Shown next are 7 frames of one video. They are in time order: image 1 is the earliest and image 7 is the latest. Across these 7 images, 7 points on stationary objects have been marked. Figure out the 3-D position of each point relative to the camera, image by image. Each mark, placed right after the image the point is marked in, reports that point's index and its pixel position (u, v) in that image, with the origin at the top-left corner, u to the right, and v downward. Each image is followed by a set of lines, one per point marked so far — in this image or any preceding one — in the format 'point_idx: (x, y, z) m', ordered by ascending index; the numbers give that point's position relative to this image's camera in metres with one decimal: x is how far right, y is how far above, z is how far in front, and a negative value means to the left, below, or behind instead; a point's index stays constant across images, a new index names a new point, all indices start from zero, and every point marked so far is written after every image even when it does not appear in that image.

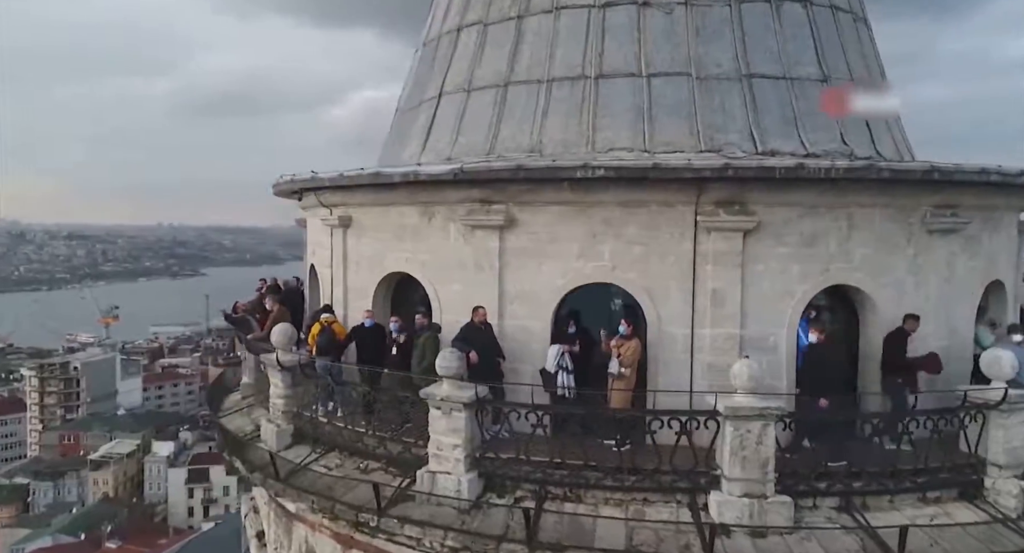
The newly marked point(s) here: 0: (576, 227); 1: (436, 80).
0: (+0.7, +0.6, +8.9) m
1: (-1.2, +3.1, +12.0) m
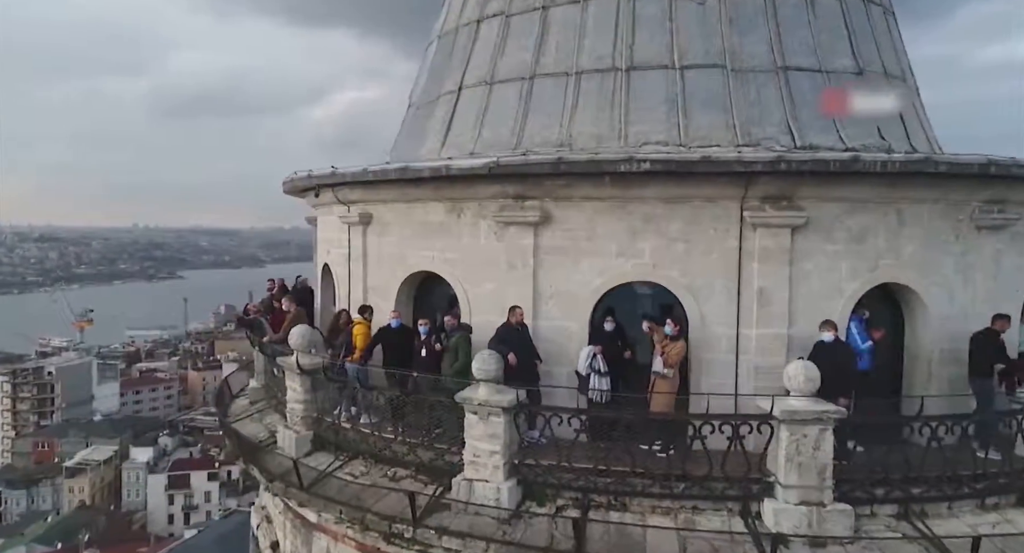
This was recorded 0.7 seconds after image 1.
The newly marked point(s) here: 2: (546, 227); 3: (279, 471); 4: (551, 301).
0: (+1.2, +0.6, +8.6) m
1: (-0.9, +3.1, +11.6) m
2: (+0.4, +0.6, +8.8) m
3: (-2.8, -2.4, +9.4) m
4: (+0.5, -0.3, +8.9) m
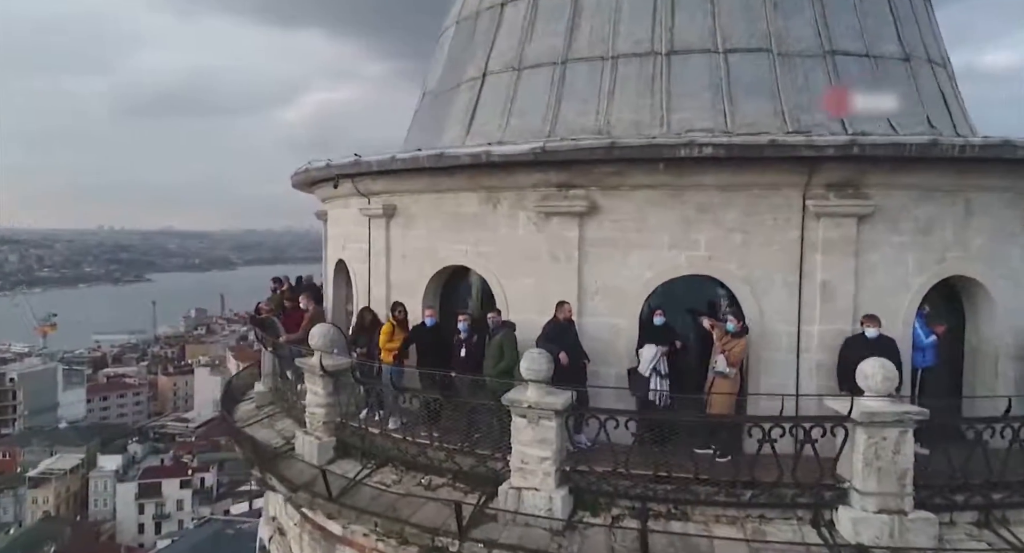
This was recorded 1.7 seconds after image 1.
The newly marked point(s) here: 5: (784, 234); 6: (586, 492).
0: (+1.7, +0.7, +8.0) m
1: (-0.5, +3.1, +11.0) m
2: (+0.9, +0.6, +8.3) m
3: (-2.4, -2.3, +8.7) m
4: (+0.9, -0.2, +8.3) m
5: (+2.8, +0.4, +7.9) m
6: (+0.7, -2.1, +7.5) m
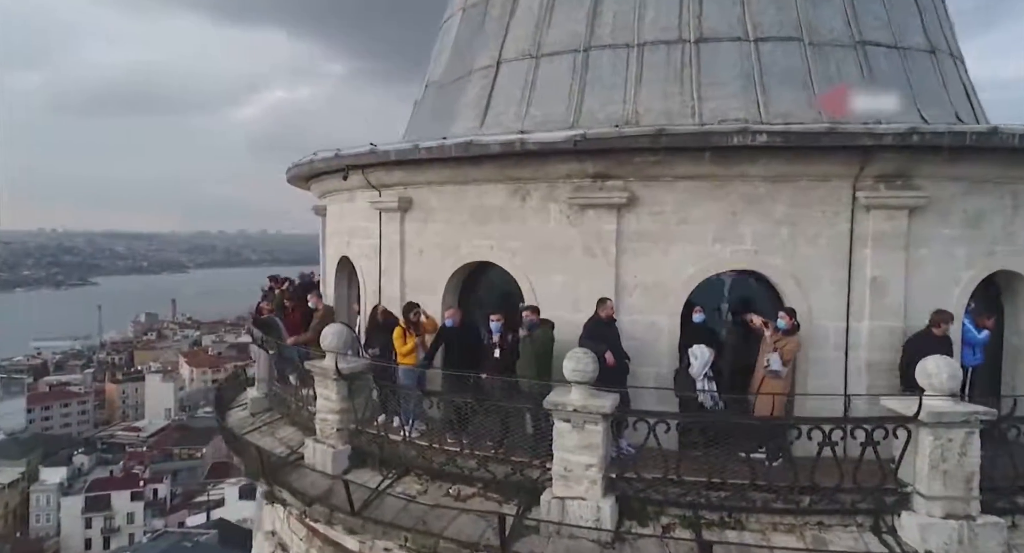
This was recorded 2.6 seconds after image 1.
0: (+2.0, +0.7, +7.7) m
1: (-0.3, +3.2, +10.5) m
2: (+1.2, +0.7, +7.8) m
3: (-2.0, -2.3, +8.1) m
4: (+1.3, -0.2, +7.9) m
5: (+3.2, +0.5, +7.5) m
6: (+1.1, -2.1, +7.1) m
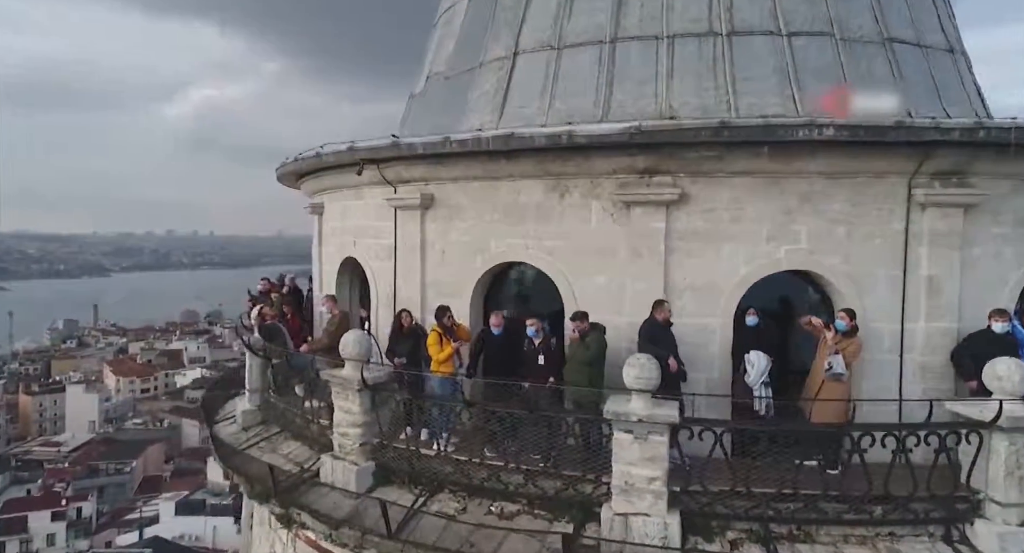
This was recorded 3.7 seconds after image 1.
0: (+2.5, +0.7, +7.3) m
1: (-0.1, +3.1, +9.9) m
2: (+1.7, +0.7, +7.4) m
3: (-1.6, -2.3, +7.4) m
4: (+1.7, -0.2, +7.5) m
5: (+3.6, +0.5, +7.3) m
6: (+1.6, -2.1, +6.7) m
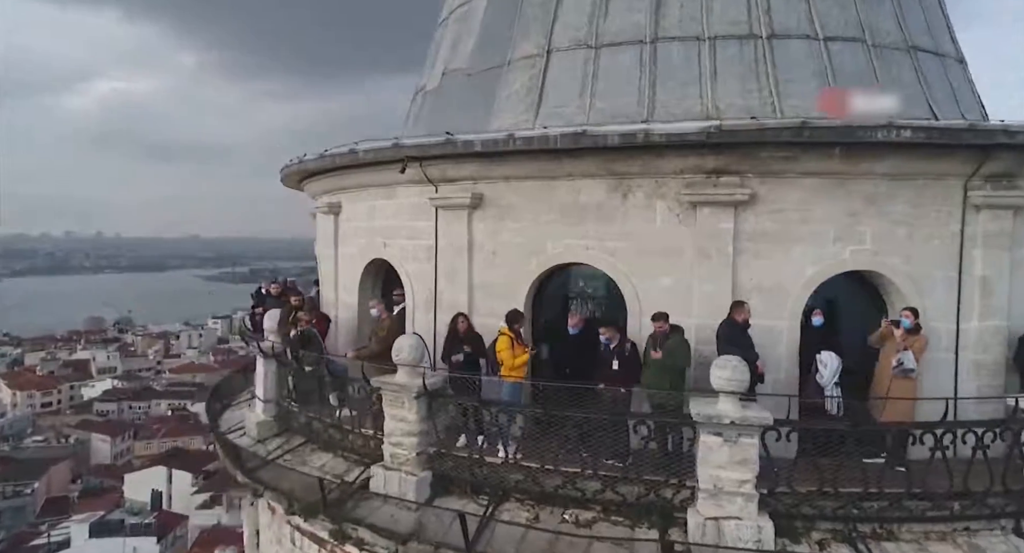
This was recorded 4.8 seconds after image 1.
0: (+3.1, +0.7, +7.4) m
1: (+0.3, +3.1, +9.7) m
2: (+2.3, +0.7, +7.4) m
3: (-0.9, -2.3, +7.0) m
4: (+2.4, -0.2, +7.5) m
5: (+4.3, +0.5, +7.5) m
6: (+2.4, -2.1, +6.6) m
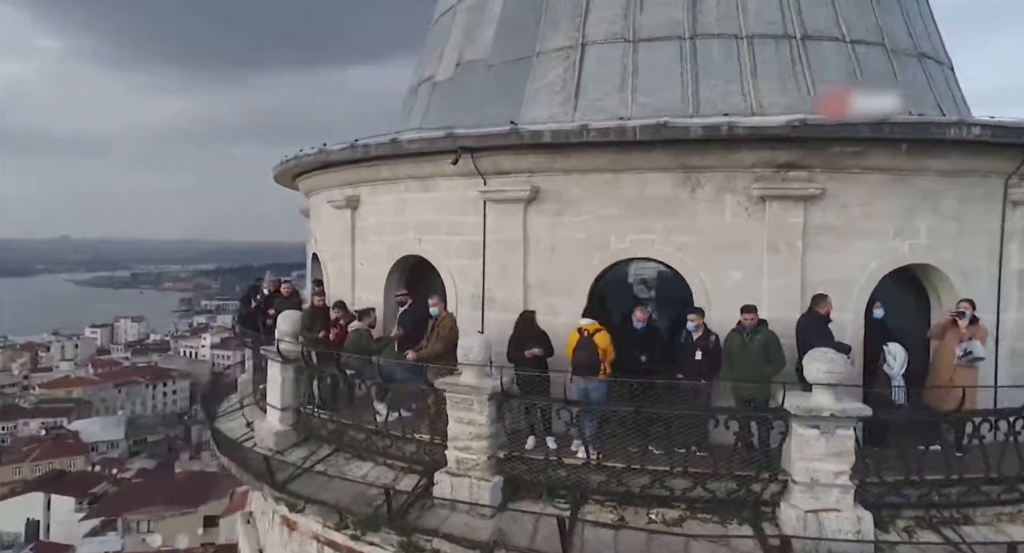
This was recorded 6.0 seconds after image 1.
0: (+3.8, +0.8, +7.6) m
1: (+0.6, +3.1, +9.5) m
2: (+3.0, +0.7, +7.5) m
3: (-0.1, -2.3, +6.5) m
4: (+3.1, -0.1, +7.6) m
5: (+4.9, +0.5, +7.9) m
6: (+3.2, -2.0, +6.7) m
